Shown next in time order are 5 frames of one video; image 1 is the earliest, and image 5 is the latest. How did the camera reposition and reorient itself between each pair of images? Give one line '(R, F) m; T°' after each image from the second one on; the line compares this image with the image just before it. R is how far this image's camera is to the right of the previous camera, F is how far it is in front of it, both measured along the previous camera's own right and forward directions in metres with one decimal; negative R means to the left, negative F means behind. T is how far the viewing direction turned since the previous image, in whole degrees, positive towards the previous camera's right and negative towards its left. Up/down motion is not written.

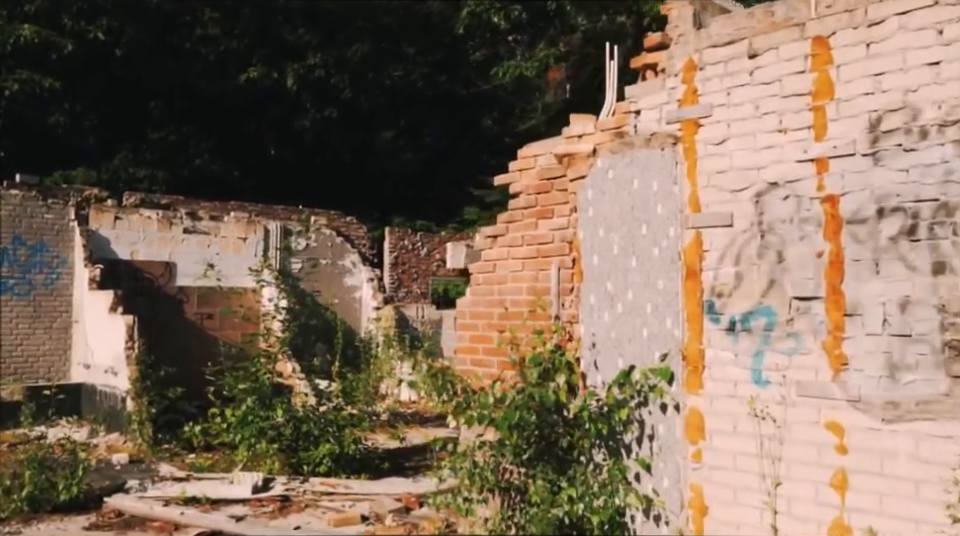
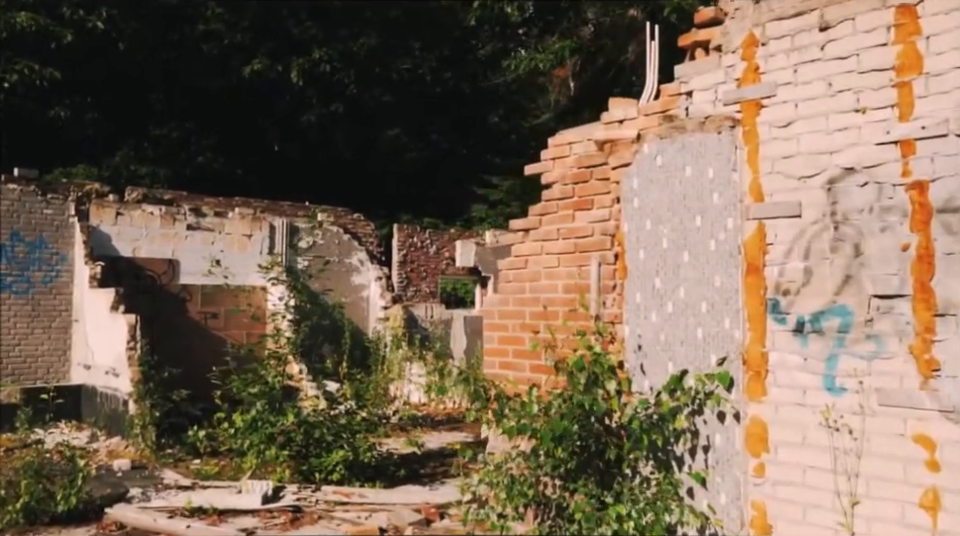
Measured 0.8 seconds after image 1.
(-0.2, +0.3) m; 0°
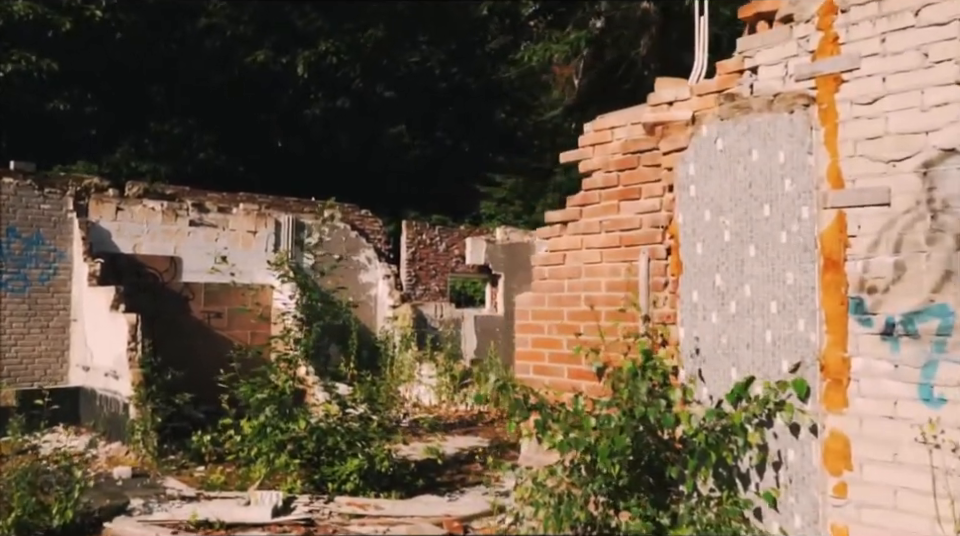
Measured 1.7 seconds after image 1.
(-0.2, +0.4) m; 0°
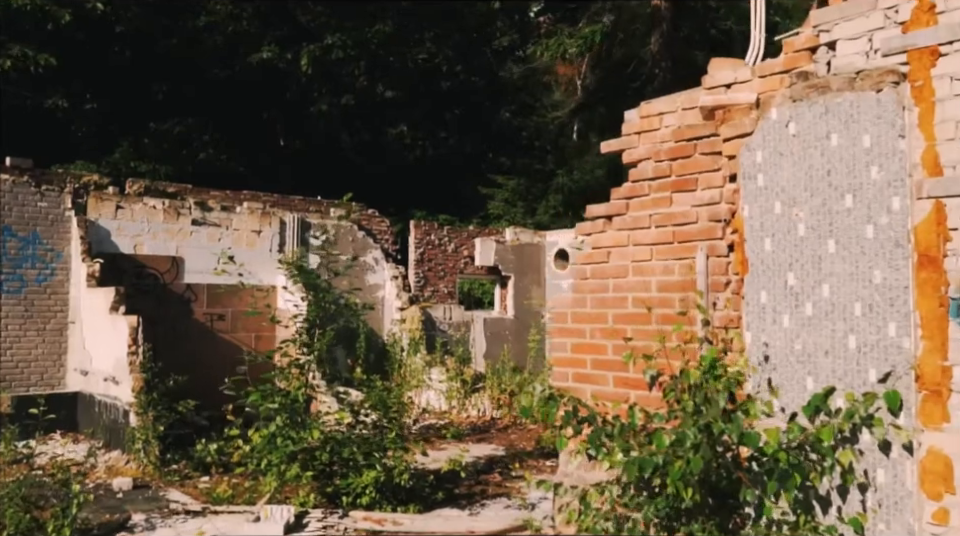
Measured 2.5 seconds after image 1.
(-0.2, +0.3) m; 0°
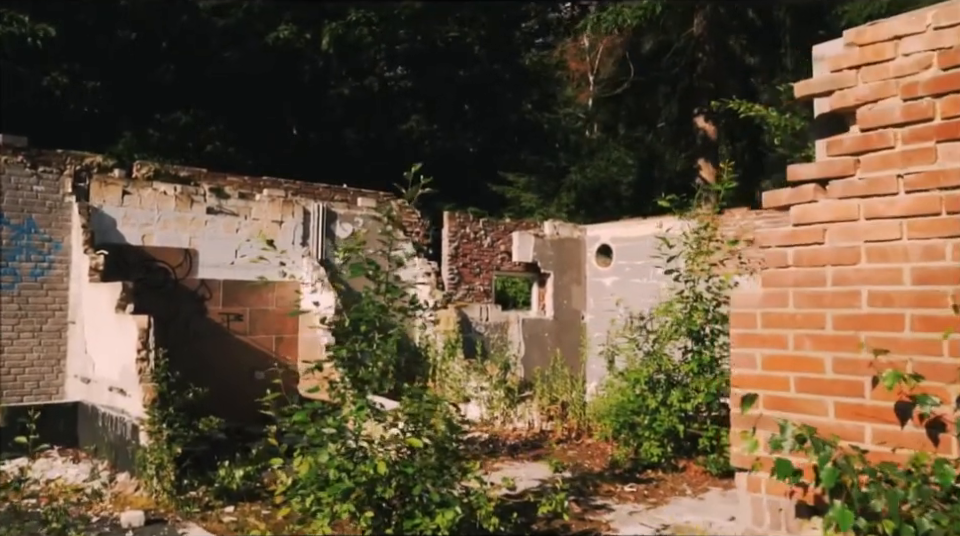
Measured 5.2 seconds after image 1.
(-0.5, +1.0) m; 0°
